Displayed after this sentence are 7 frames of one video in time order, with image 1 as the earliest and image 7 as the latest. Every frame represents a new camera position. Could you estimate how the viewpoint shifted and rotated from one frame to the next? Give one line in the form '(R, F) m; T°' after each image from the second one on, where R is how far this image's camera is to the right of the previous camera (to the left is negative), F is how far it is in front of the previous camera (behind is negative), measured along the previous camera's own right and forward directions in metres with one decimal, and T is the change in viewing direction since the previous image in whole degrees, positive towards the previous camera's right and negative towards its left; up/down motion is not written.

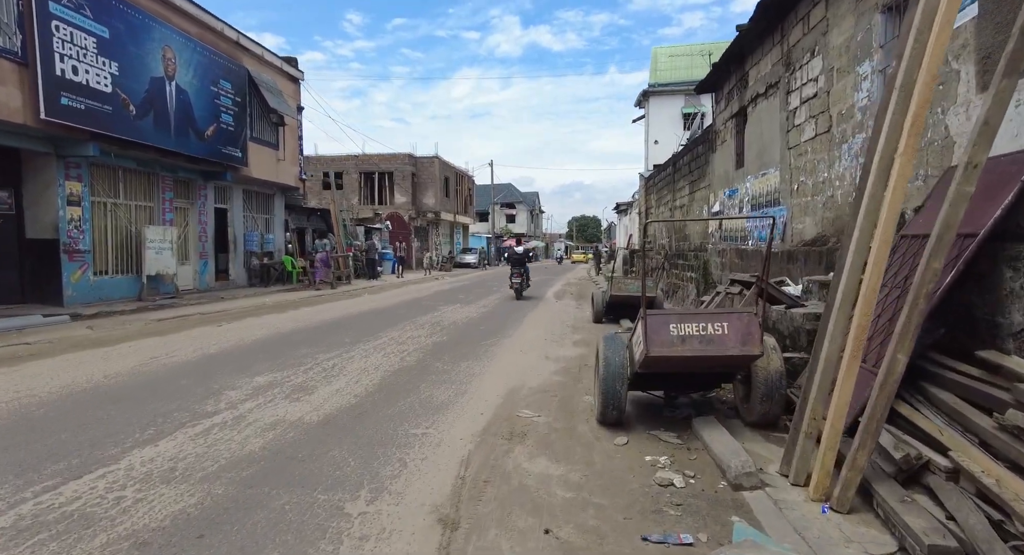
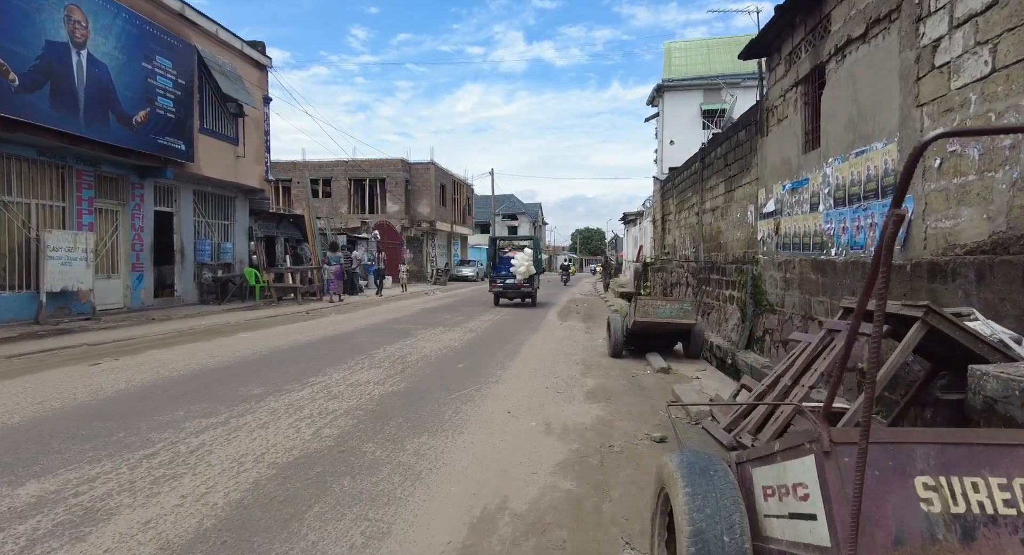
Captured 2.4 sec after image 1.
(+0.2, +2.6) m; 0°
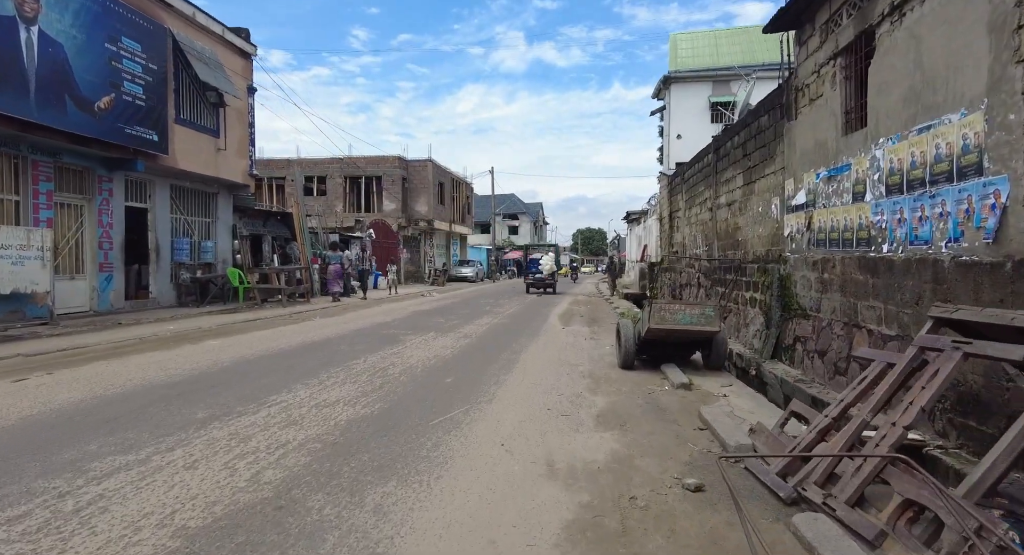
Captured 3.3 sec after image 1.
(+0.1, +1.0) m; 0°
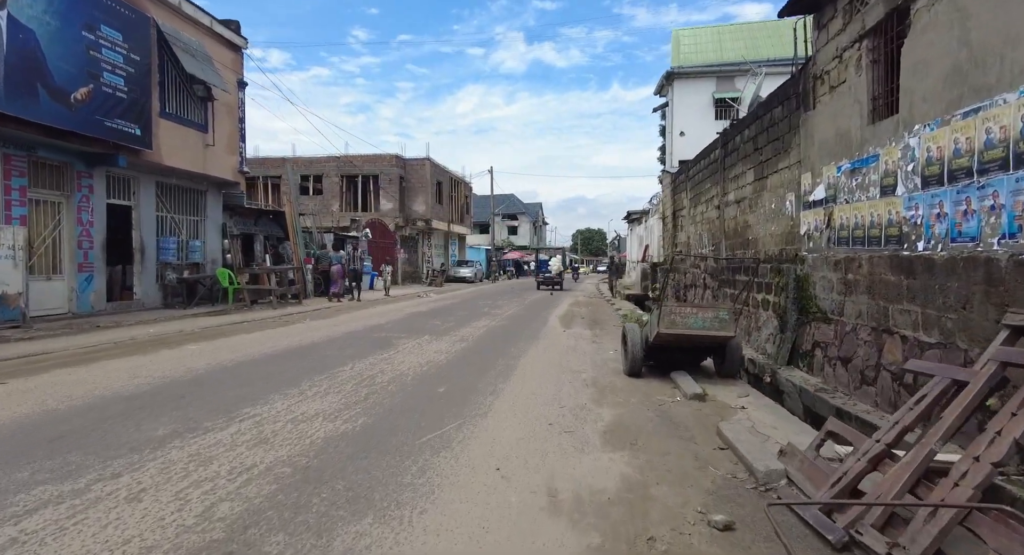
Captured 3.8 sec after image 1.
(0.0, +0.5) m; 0°
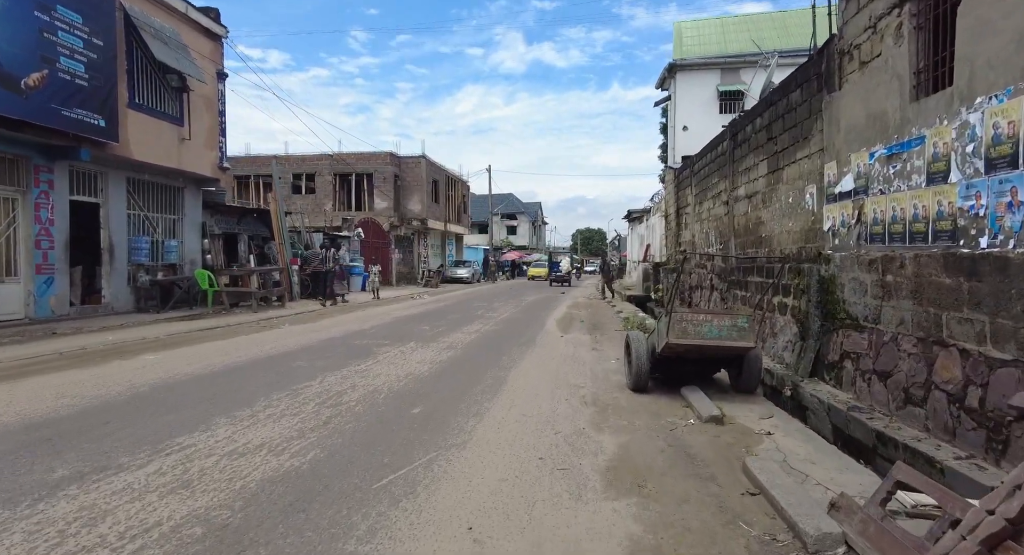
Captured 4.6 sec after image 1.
(+0.1, +0.8) m; 0°
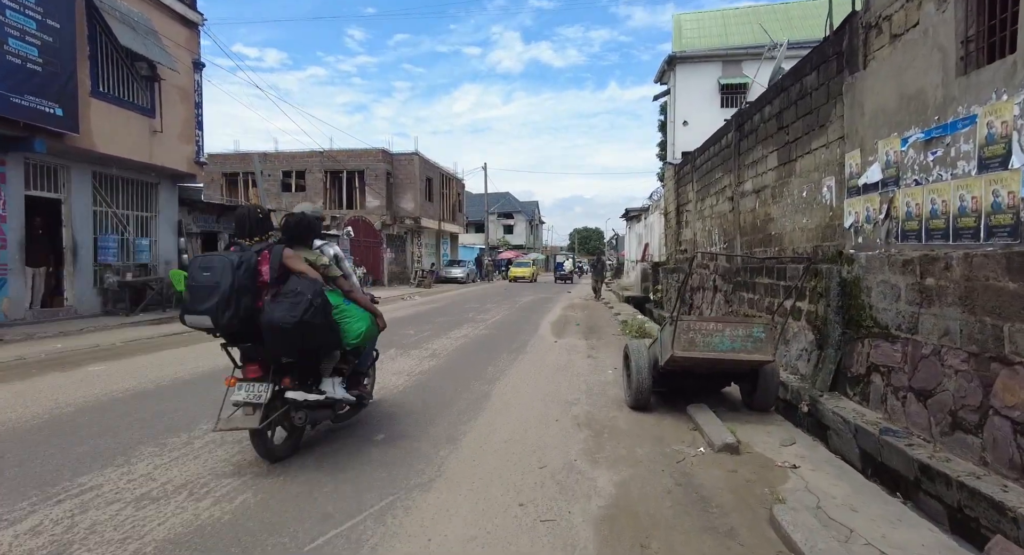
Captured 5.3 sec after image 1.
(+0.1, +0.8) m; 0°
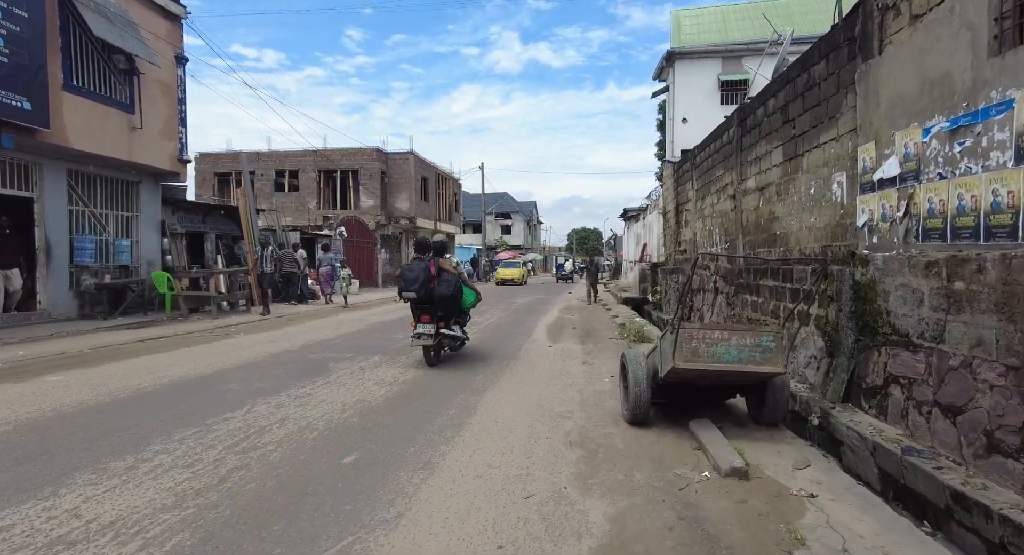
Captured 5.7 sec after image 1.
(+0.1, +0.5) m; 0°
